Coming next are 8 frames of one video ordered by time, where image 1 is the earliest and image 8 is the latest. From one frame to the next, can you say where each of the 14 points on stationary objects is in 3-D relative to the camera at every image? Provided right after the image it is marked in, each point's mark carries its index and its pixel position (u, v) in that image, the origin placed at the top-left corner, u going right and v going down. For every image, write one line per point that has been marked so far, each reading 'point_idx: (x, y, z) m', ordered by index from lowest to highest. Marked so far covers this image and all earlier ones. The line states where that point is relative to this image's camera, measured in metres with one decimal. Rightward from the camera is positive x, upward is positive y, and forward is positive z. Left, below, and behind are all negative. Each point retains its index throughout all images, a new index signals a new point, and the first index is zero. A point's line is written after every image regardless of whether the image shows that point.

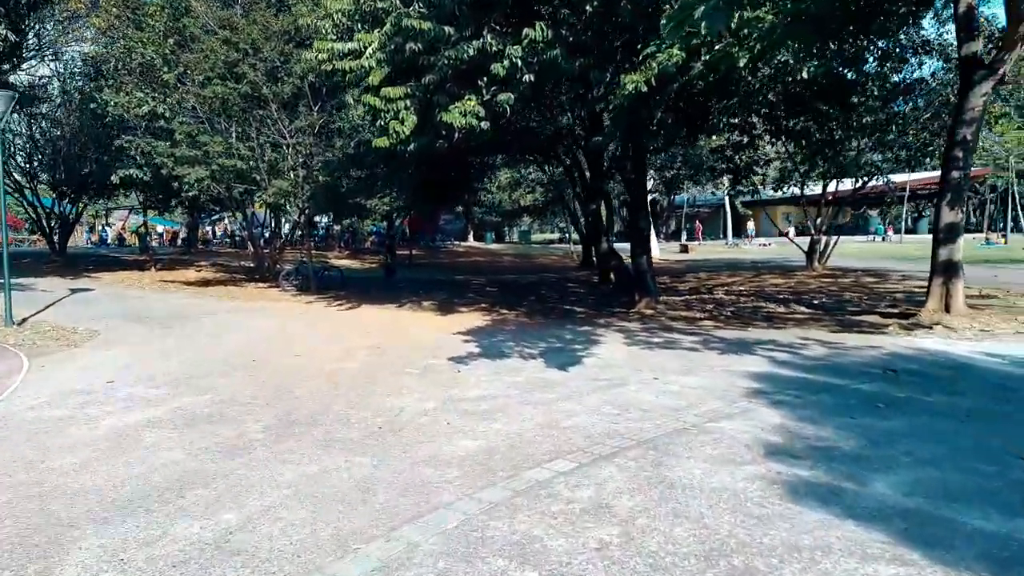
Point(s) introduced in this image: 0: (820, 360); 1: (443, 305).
0: (+3.9, -0.9, +8.7) m
1: (-1.8, -0.4, +18.3) m
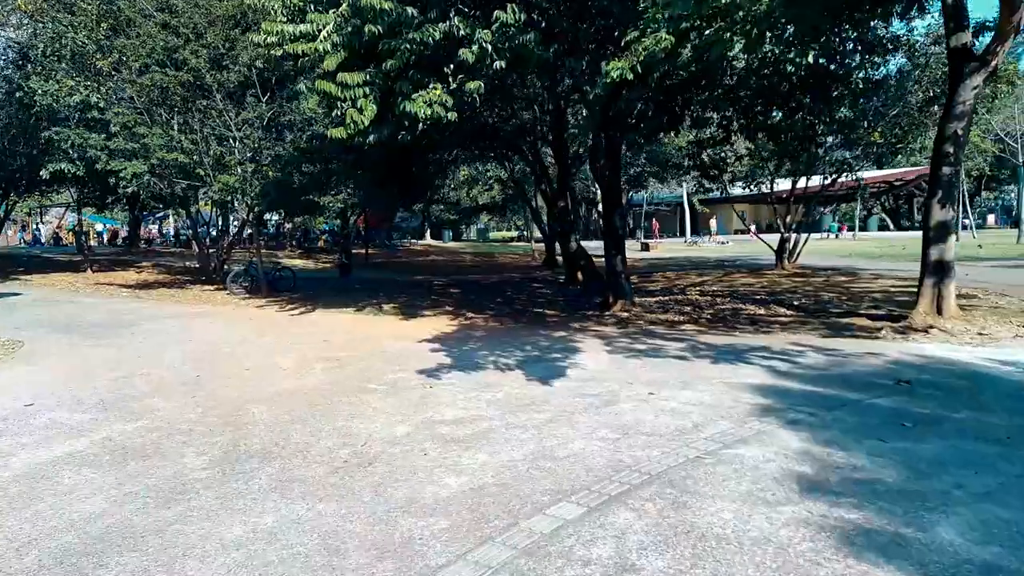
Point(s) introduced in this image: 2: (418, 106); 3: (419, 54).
0: (+3.6, -0.9, +8.1) m
1: (-2.7, -0.5, +17.3) m
2: (-1.5, +2.9, +11.2) m
3: (-1.5, +3.8, +11.4) m
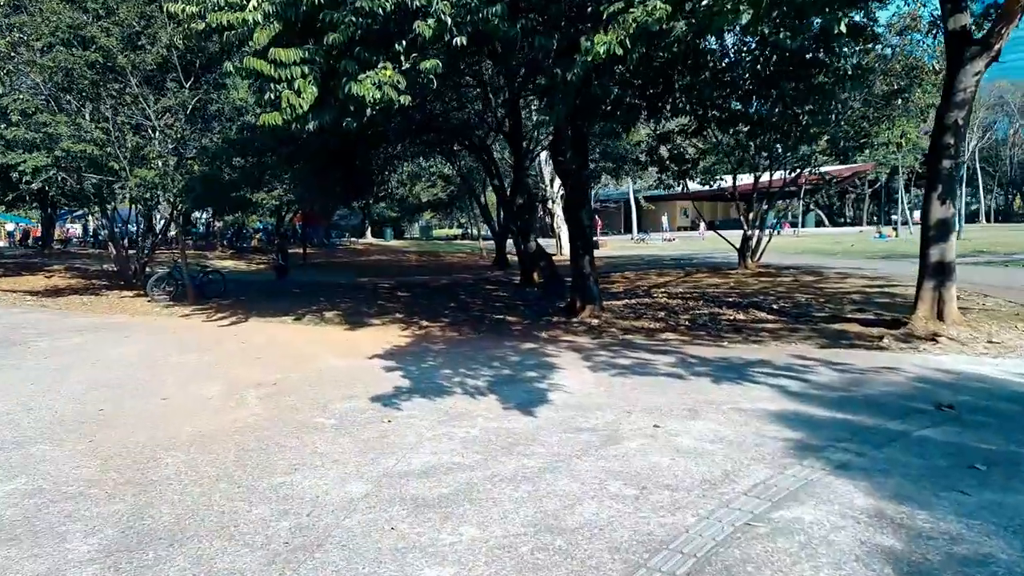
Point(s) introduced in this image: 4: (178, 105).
0: (+3.4, -1.0, +7.1) m
1: (-3.7, -0.6, +15.8) m
2: (-2.0, +2.8, +9.7) m
3: (-2.1, +3.7, +9.9) m
4: (-8.6, +4.7, +18.0) m
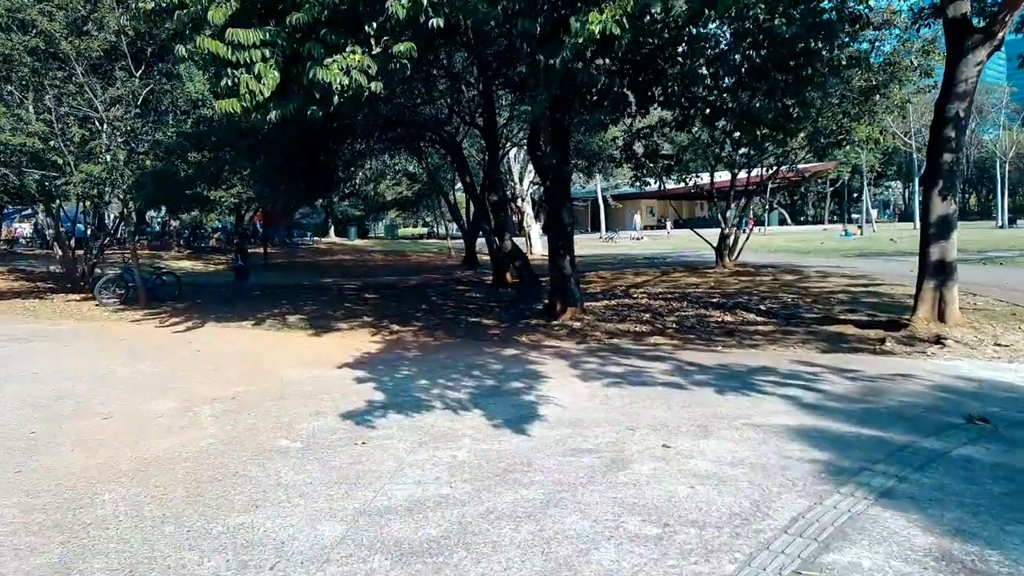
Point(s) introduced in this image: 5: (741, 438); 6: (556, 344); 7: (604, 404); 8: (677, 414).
0: (+3.3, -1.1, +6.5) m
1: (-4.2, -0.7, +14.9) m
2: (-2.3, +2.7, +8.9) m
3: (-2.3, +3.7, +9.1) m
4: (-9.3, +4.7, +16.8) m
5: (+1.9, -1.2, +5.7) m
6: (+0.7, -0.9, +10.6) m
7: (+0.9, -1.2, +6.9) m
8: (+1.5, -1.2, +6.4) m
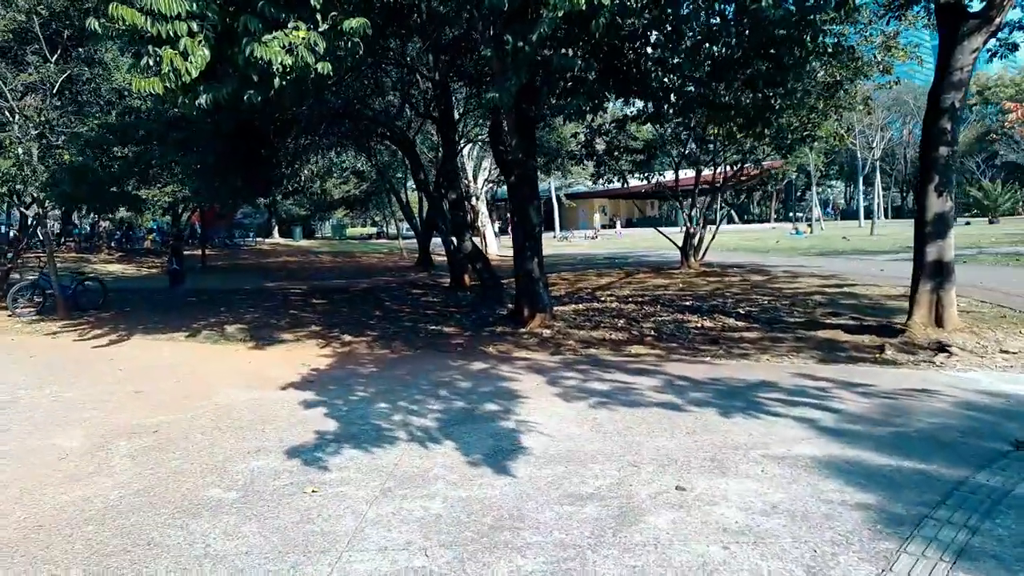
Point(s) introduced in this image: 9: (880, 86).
0: (+3.1, -1.1, +5.8) m
1: (-5.0, -0.8, +13.5) m
2: (-2.6, +2.6, +7.7) m
3: (-2.7, +3.5, +7.9) m
4: (-10.3, +4.5, +15.1) m
5: (+1.8, -1.3, +4.8) m
6: (+0.2, -0.9, +9.6) m
7: (+0.7, -1.2, +6.0) m
8: (+1.4, -1.2, +5.5) m
9: (+10.2, +5.6, +19.2) m
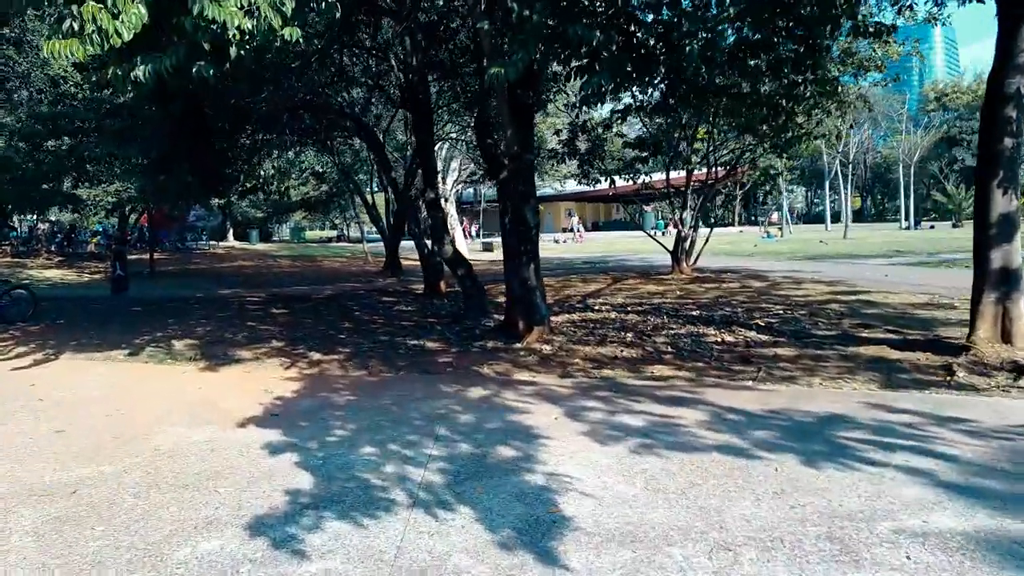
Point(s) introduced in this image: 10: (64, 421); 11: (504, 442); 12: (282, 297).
0: (+3.3, -1.2, +4.6) m
1: (-5.2, -1.0, +11.9) m
2: (-2.5, +2.5, +6.2) m
3: (-2.6, +3.4, +6.4) m
4: (-10.5, +4.3, +13.2) m
5: (+2.1, -1.4, +3.5) m
6: (+0.2, -1.1, +8.3) m
7: (+0.9, -1.4, +4.7) m
8: (+1.6, -1.4, +4.2) m
9: (+9.6, +5.4, +18.4) m
10: (-4.8, -1.4, +7.4) m
11: (-0.1, -1.3, +6.0) m
12: (-6.3, -0.3, +18.9) m
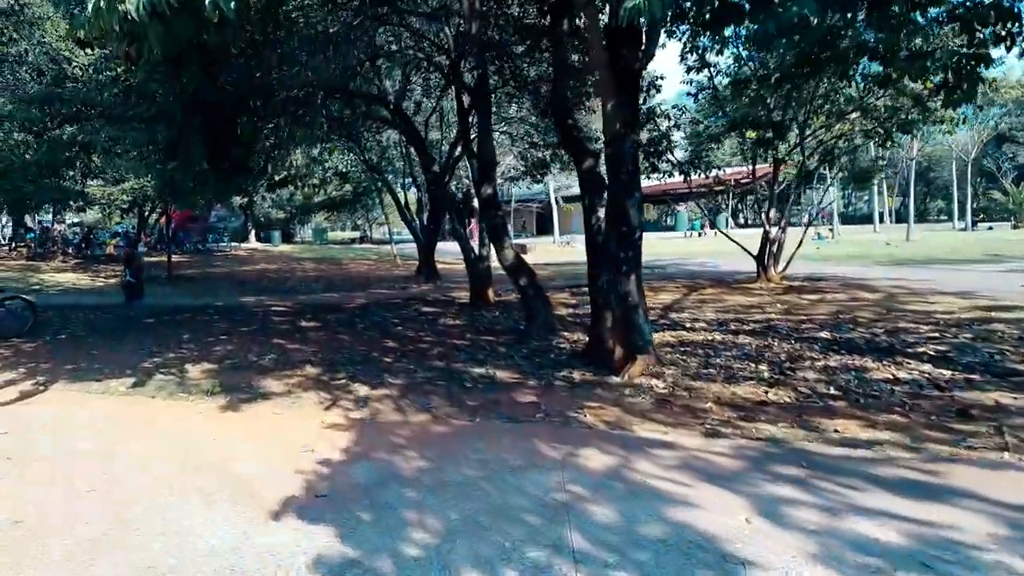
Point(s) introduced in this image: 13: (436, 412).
0: (+4.3, -1.4, +2.3) m
1: (-4.0, -1.2, +9.8) m
2: (-1.5, +2.3, +4.0) m
3: (-1.6, +3.2, +4.2) m
4: (-9.3, +4.1, +11.2) m
5: (+3.0, -1.6, +1.3) m
6: (+1.3, -1.3, +6.0) m
7: (+2.0, -1.6, +2.4) m
8: (+2.6, -1.6, +2.0) m
9: (+11.0, +5.2, +15.9) m
10: (-3.7, -1.6, +5.3) m
11: (+1.0, -1.5, +3.8) m
12: (-4.9, -0.5, +16.9) m
13: (-0.8, -1.3, +7.5) m
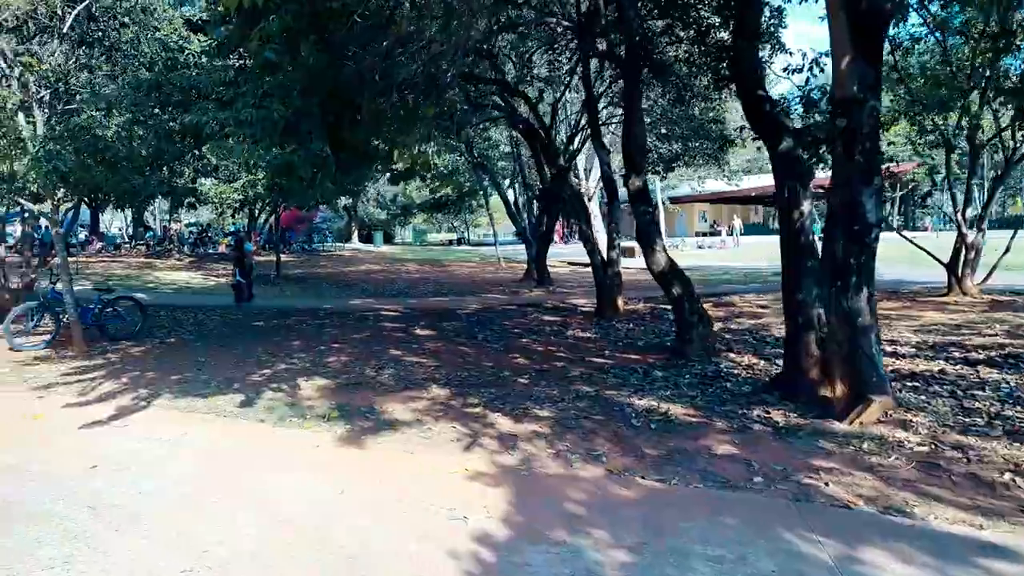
0: (+5.2, -1.6, -0.1) m
1: (-2.0, -1.3, +8.5) m
2: (-0.2, +2.2, +2.5) m
3: (-0.3, +3.1, +2.7) m
4: (-7.0, +4.1, +10.6) m
5: (+3.8, -1.8, -0.9) m
6: (+2.8, -1.4, +4.1) m
7: (+2.9, -1.7, +0.4) m
8: (+3.5, -1.7, -0.1) m
9: (+13.7, +4.8, +12.6) m
10: (-2.4, -1.7, +4.0) m
11: (+2.1, -1.7, +1.9) m
12: (-2.0, -0.6, +15.6) m
13: (+0.8, -1.4, +5.8) m
